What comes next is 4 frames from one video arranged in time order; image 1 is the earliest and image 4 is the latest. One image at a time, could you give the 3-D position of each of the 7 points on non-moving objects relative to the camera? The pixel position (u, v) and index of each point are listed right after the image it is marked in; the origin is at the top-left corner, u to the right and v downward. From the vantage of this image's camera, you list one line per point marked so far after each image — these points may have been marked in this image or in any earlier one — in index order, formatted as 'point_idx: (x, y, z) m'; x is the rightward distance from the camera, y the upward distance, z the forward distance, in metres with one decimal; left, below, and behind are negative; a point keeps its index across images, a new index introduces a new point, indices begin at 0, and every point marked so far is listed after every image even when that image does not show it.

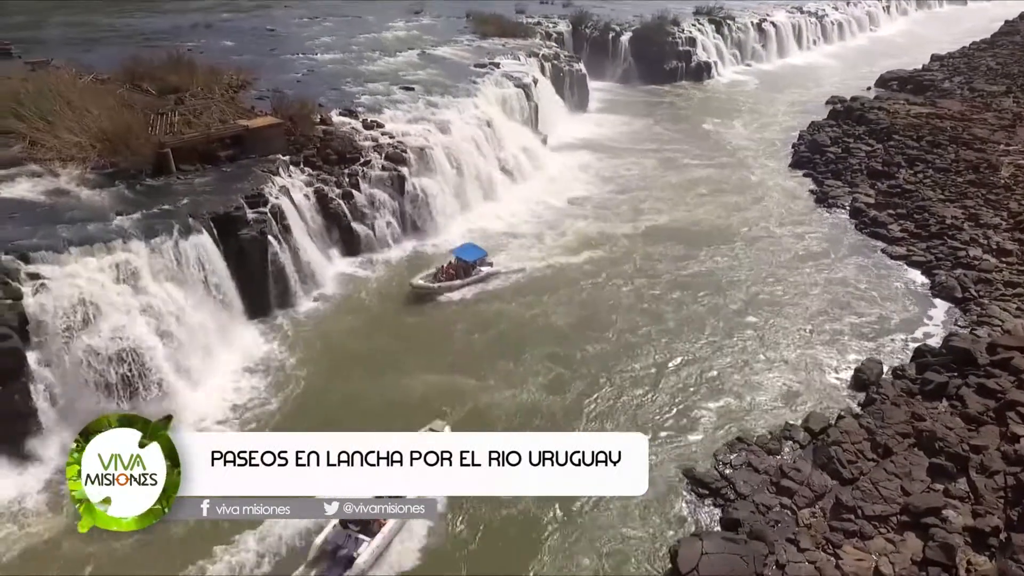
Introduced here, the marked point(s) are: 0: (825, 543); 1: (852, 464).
0: (+7.1, -5.7, +12.9) m
1: (+8.6, -4.5, +14.6) m
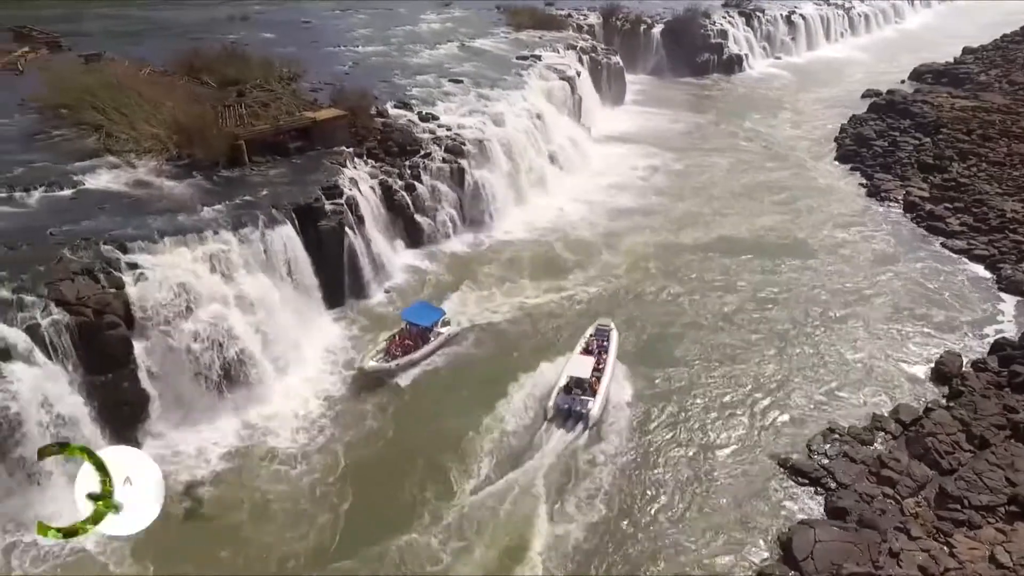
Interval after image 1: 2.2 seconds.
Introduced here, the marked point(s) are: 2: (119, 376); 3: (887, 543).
0: (+9.7, -5.5, +13.1) m
1: (+11.2, -4.3, +14.7) m
2: (-10.5, -2.3, +15.3) m
3: (+8.4, -5.6, +12.8) m
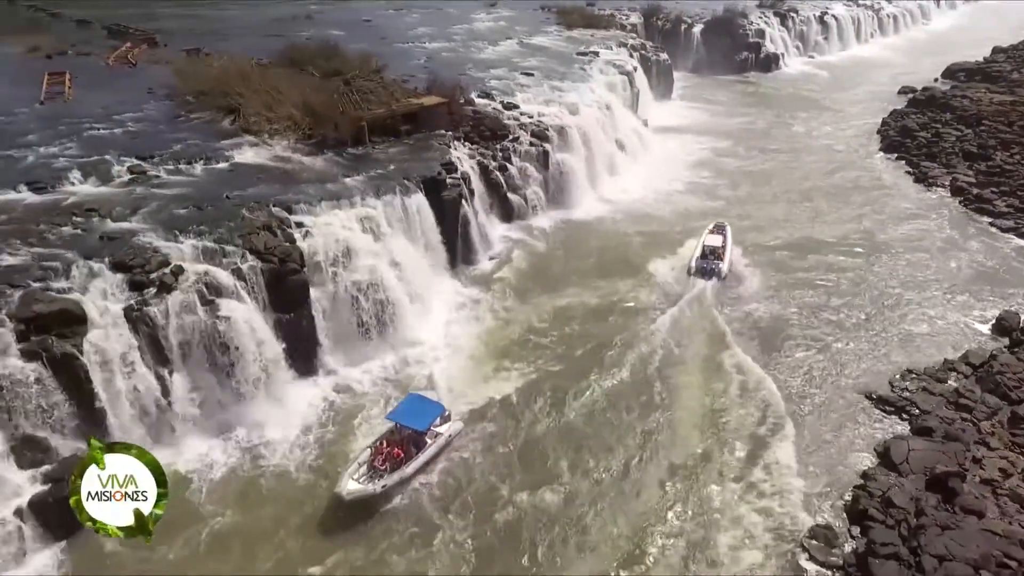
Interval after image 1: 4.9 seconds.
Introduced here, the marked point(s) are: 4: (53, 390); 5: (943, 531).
0: (+13.4, -4.2, +15.4) m
1: (+15.0, -3.0, +17.1) m
2: (-6.7, -0.8, +18.0) m
3: (+12.1, -4.3, +15.2) m
4: (-11.4, -2.5, +14.2) m
5: (+9.9, -5.5, +13.2) m
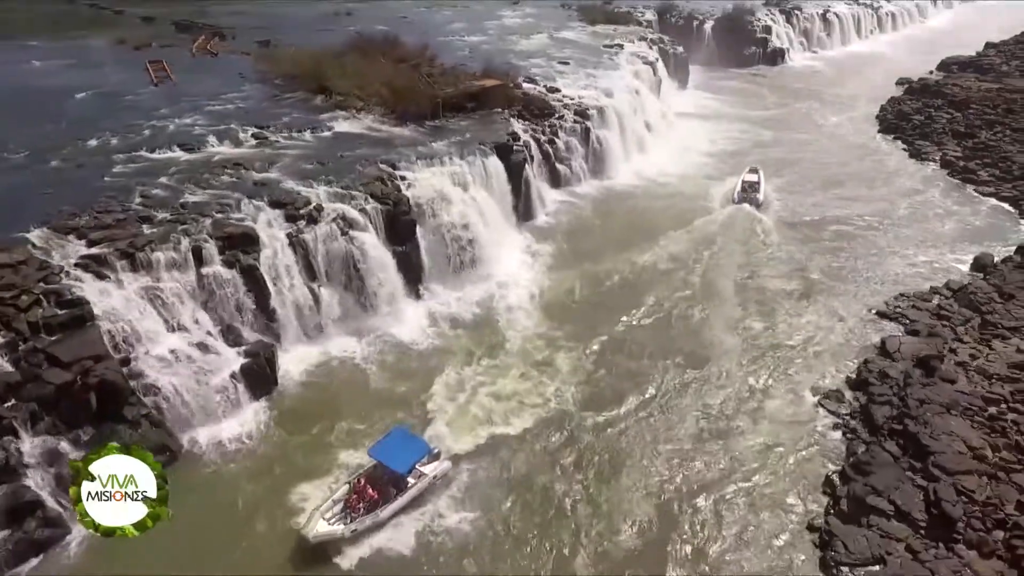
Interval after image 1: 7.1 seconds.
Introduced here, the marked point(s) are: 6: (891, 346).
0: (+16.1, -1.8, +19.7) m
1: (+17.6, -0.6, +21.3) m
2: (-4.0, +1.5, +22.3) m
3: (+14.8, -1.9, +19.5) m
4: (-8.7, -0.1, +18.5) m
5: (+12.5, -3.1, +17.5) m
6: (+12.8, -2.1, +19.4) m
